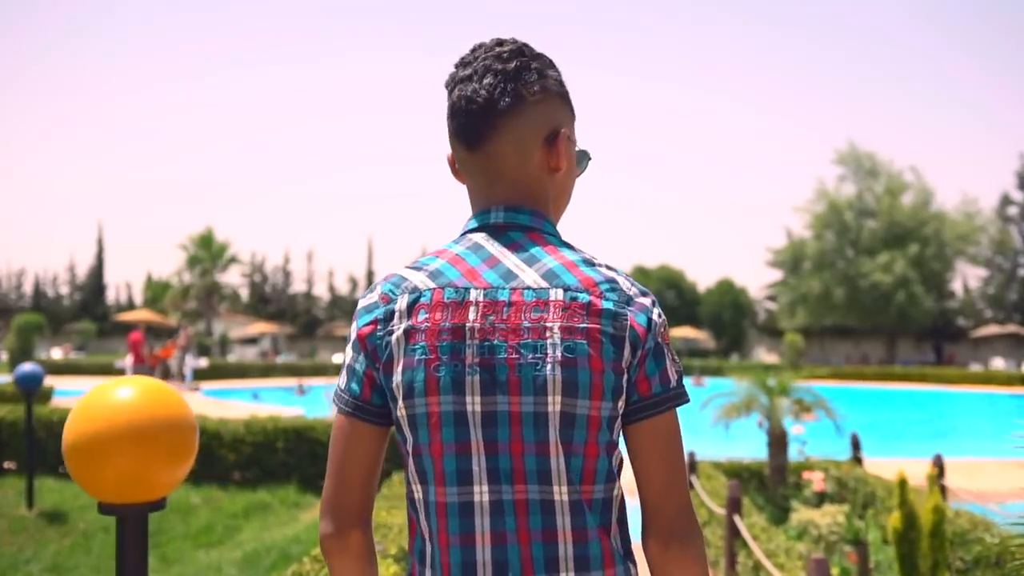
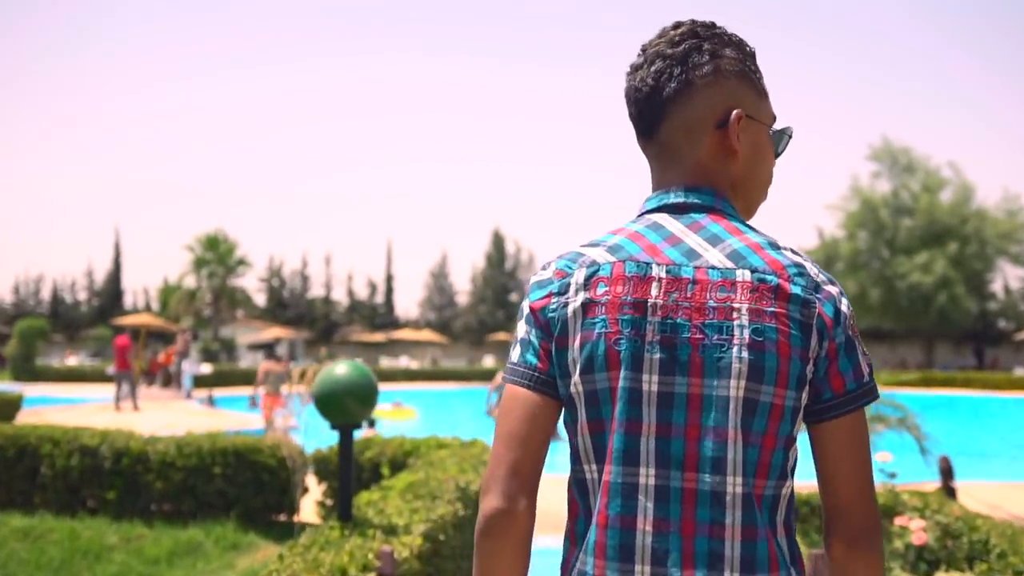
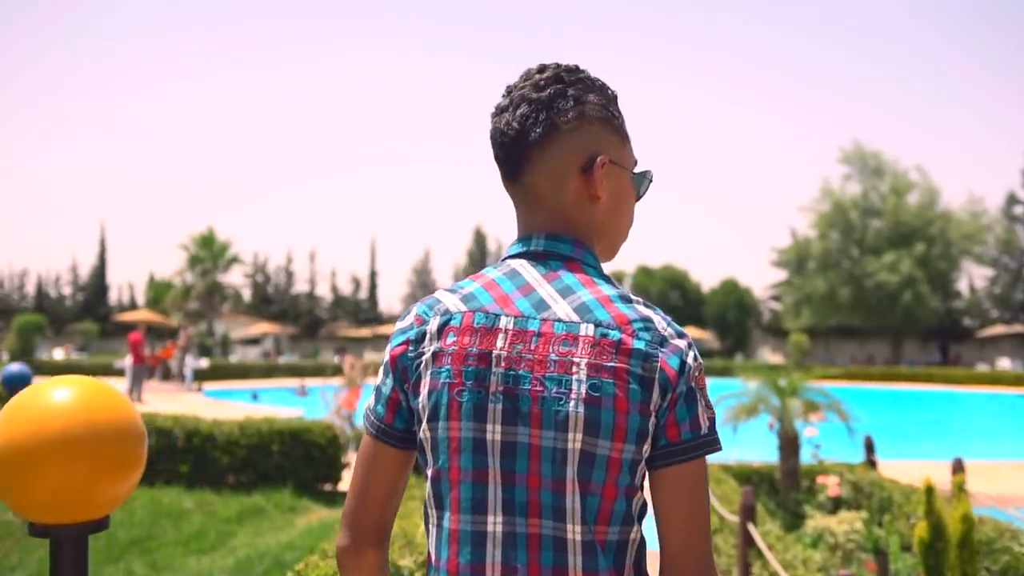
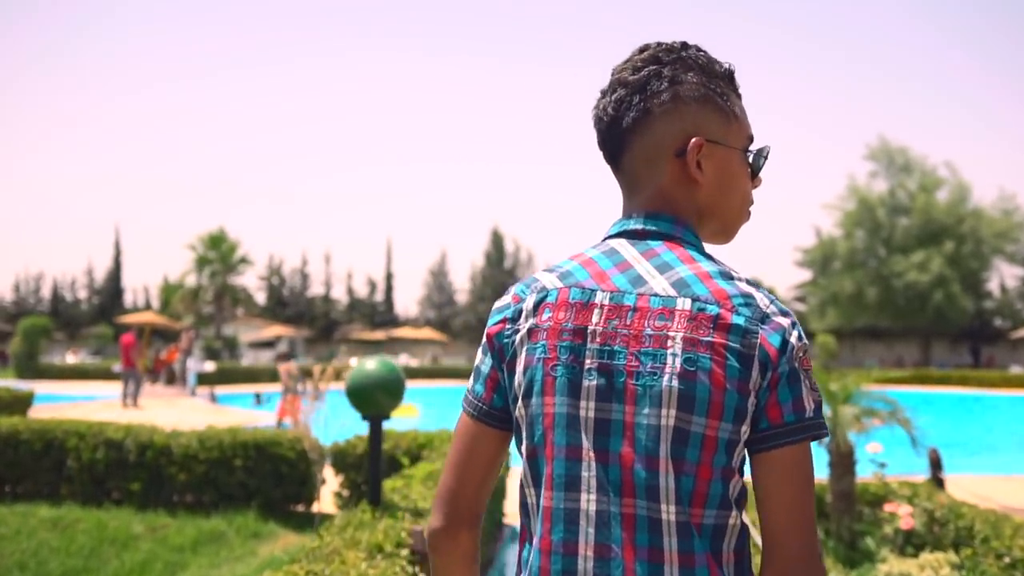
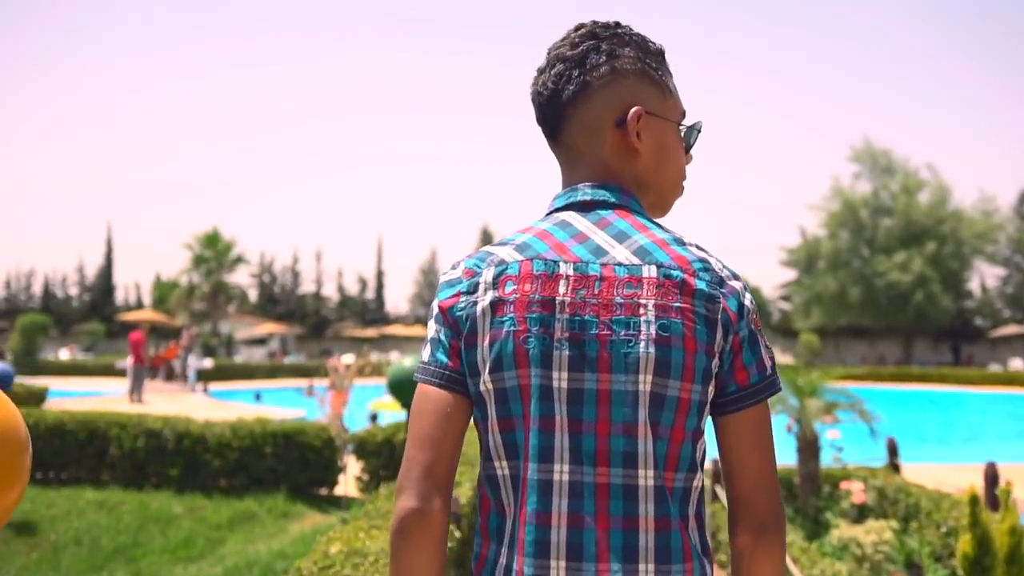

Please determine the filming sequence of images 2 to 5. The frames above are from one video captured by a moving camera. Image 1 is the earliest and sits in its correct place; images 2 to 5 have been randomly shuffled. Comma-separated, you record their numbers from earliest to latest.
3, 5, 4, 2
